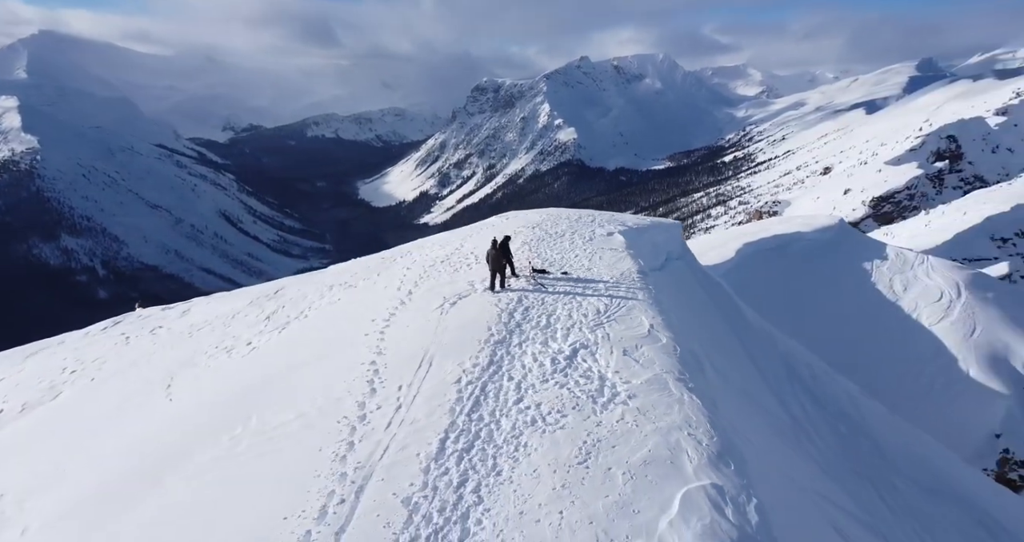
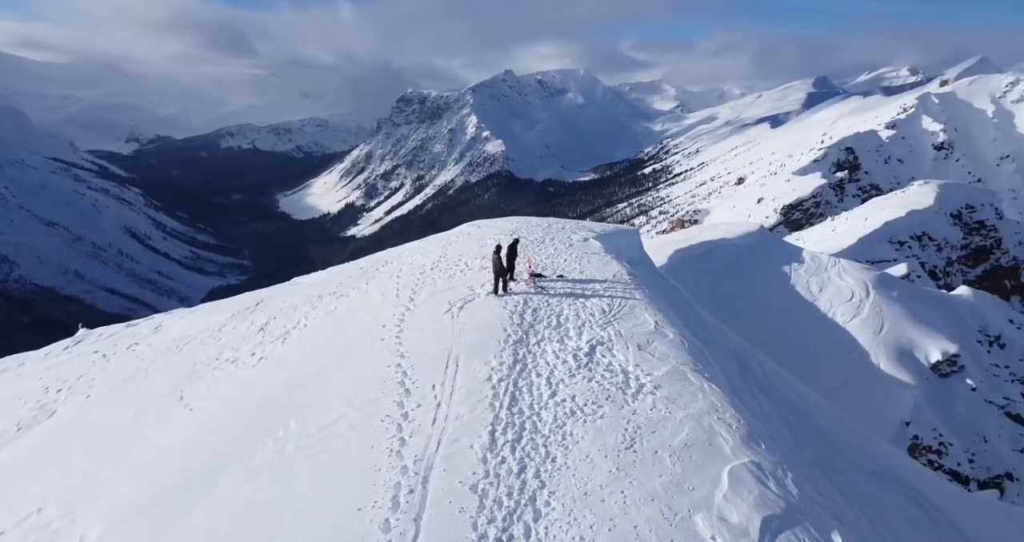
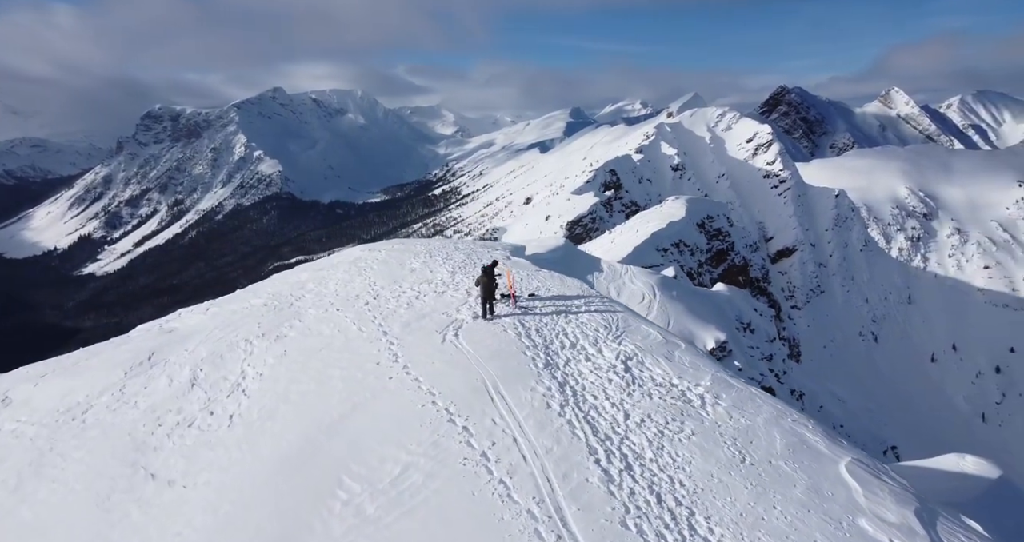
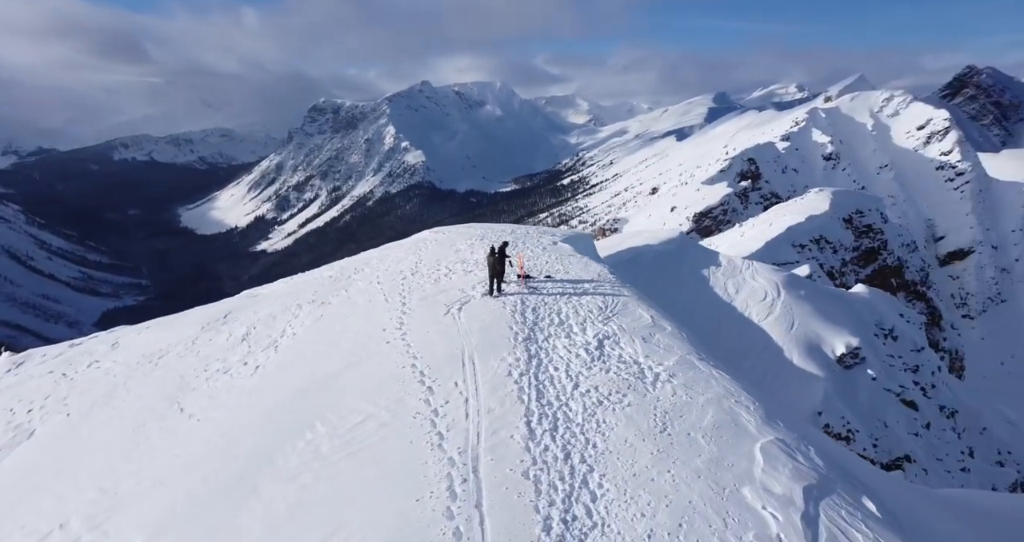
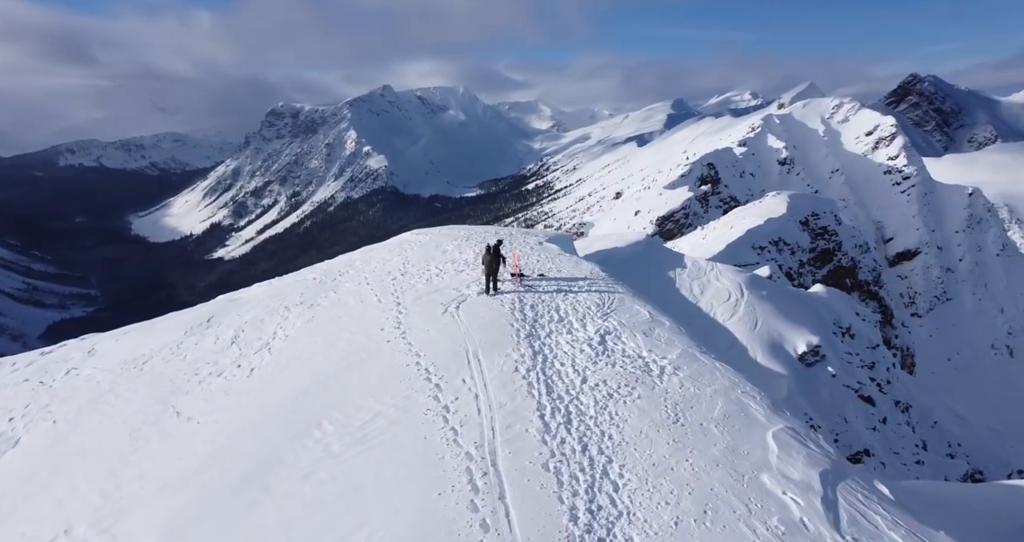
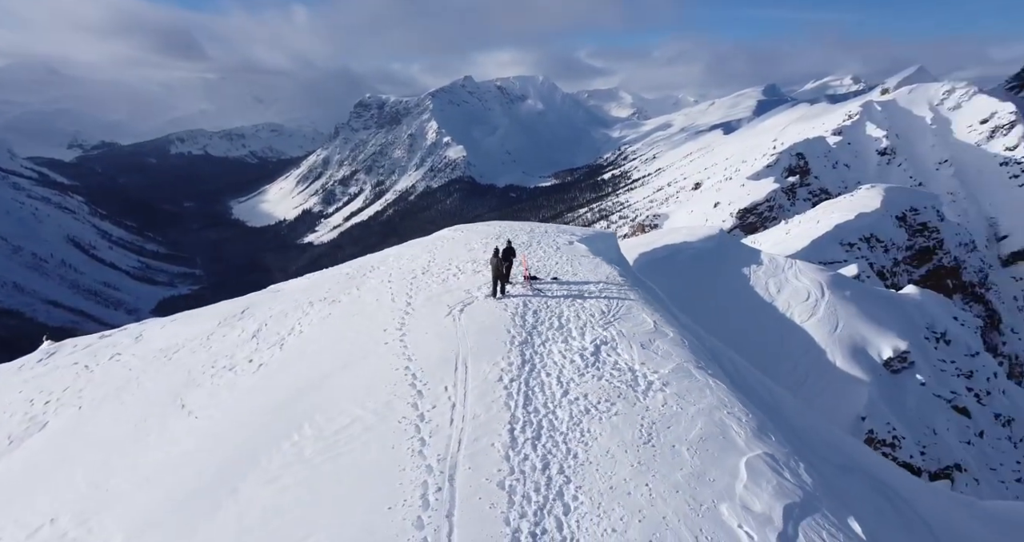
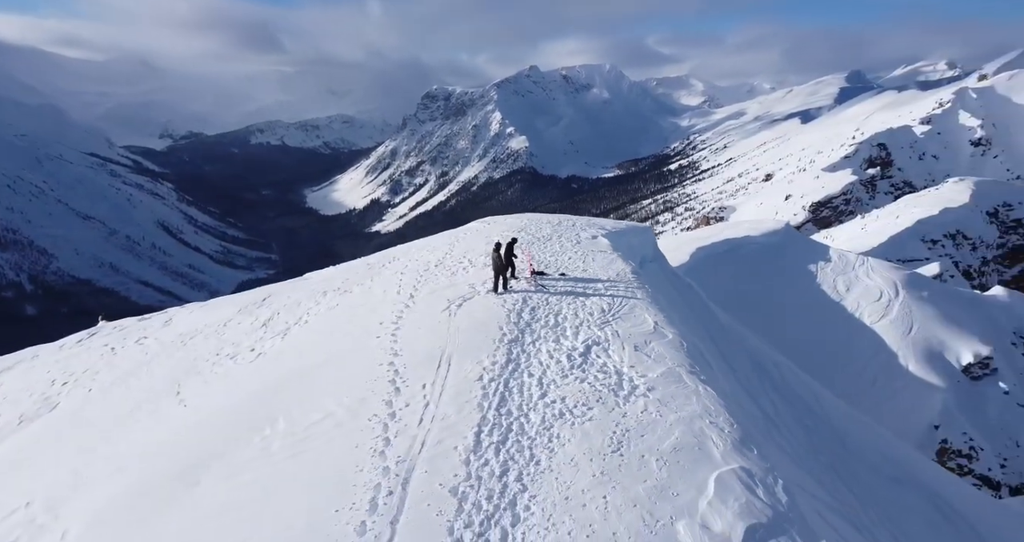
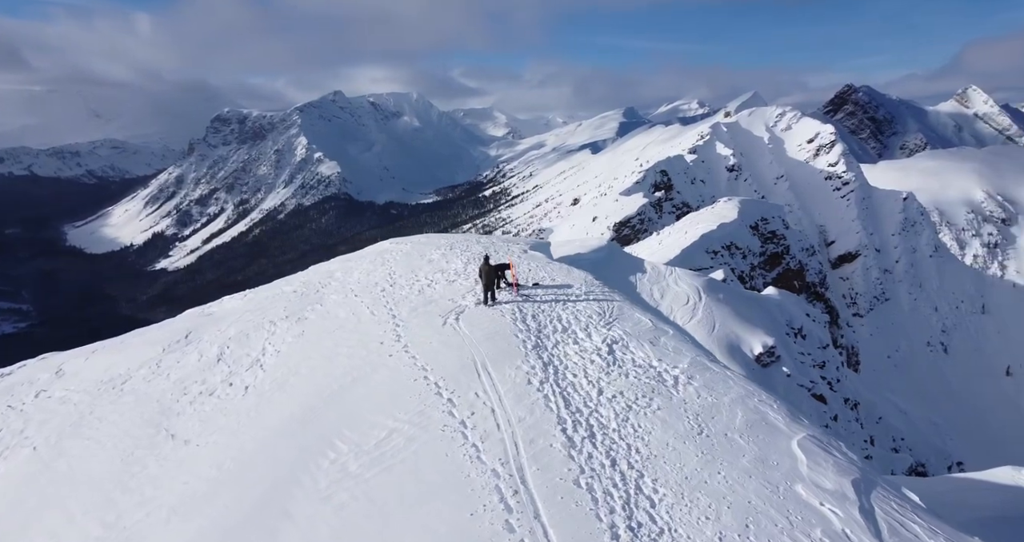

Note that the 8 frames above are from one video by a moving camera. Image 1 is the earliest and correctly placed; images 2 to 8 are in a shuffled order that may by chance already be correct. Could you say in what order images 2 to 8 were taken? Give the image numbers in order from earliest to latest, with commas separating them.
7, 2, 6, 4, 5, 8, 3
